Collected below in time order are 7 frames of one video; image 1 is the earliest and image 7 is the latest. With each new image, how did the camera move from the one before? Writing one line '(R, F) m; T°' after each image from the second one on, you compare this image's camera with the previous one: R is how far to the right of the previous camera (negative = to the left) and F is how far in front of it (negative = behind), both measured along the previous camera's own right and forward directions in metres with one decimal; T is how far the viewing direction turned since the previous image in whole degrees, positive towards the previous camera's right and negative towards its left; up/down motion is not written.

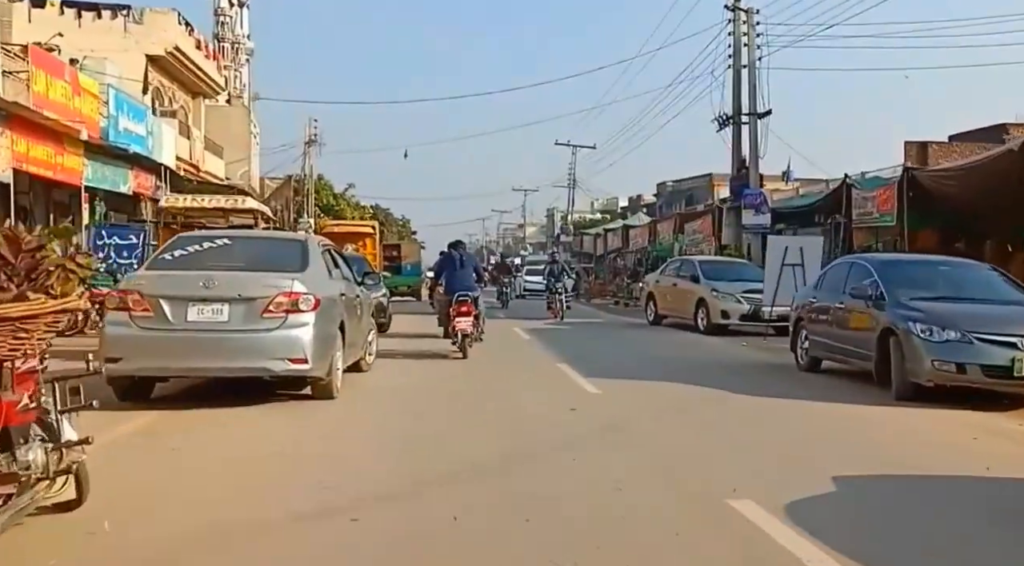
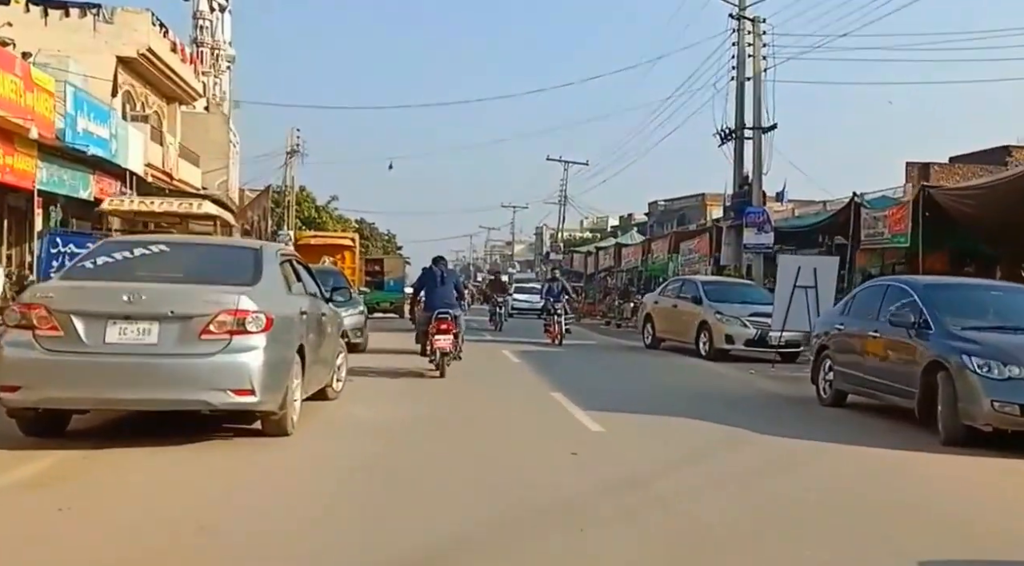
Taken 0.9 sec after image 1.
(0.0, +1.6) m; +1°
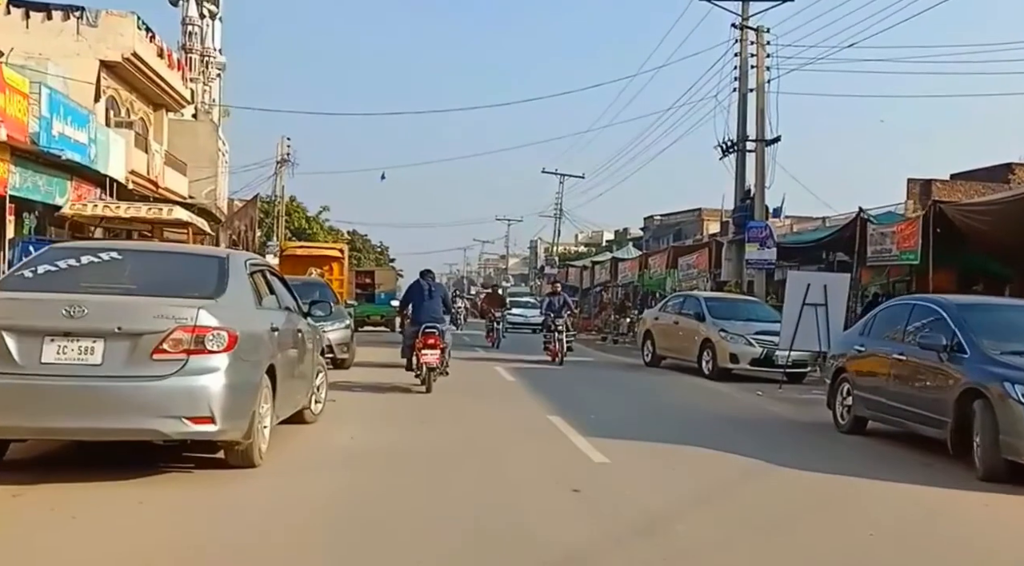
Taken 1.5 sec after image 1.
(0.0, +0.9) m; 0°
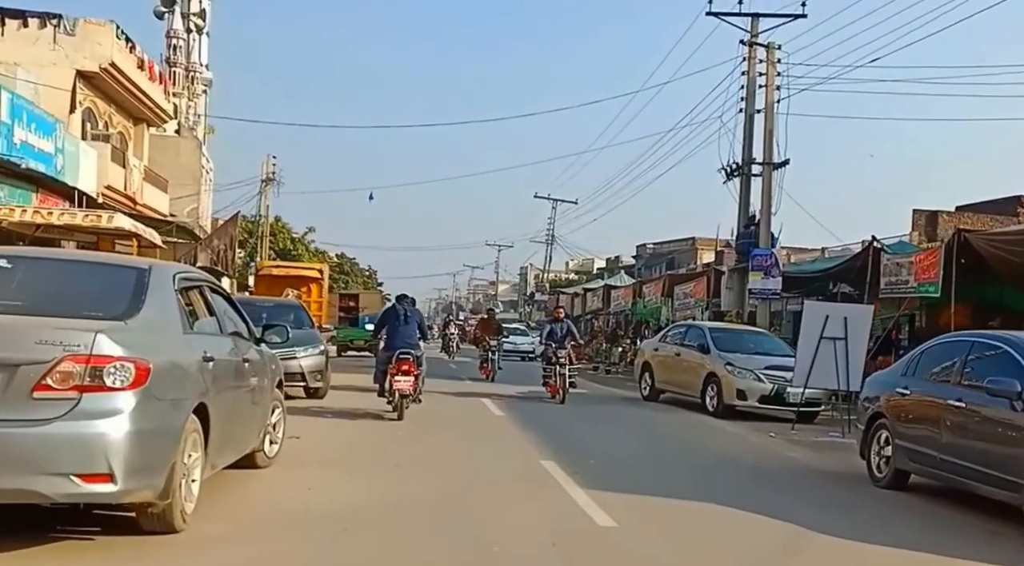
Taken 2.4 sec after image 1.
(0.0, +1.5) m; +1°
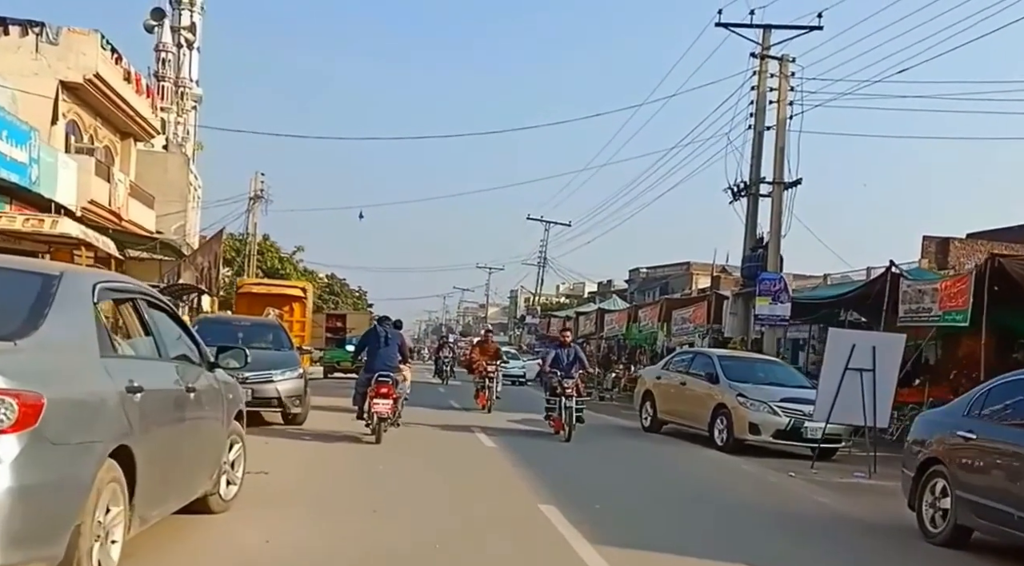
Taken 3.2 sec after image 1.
(-0.1, +1.3) m; 0°
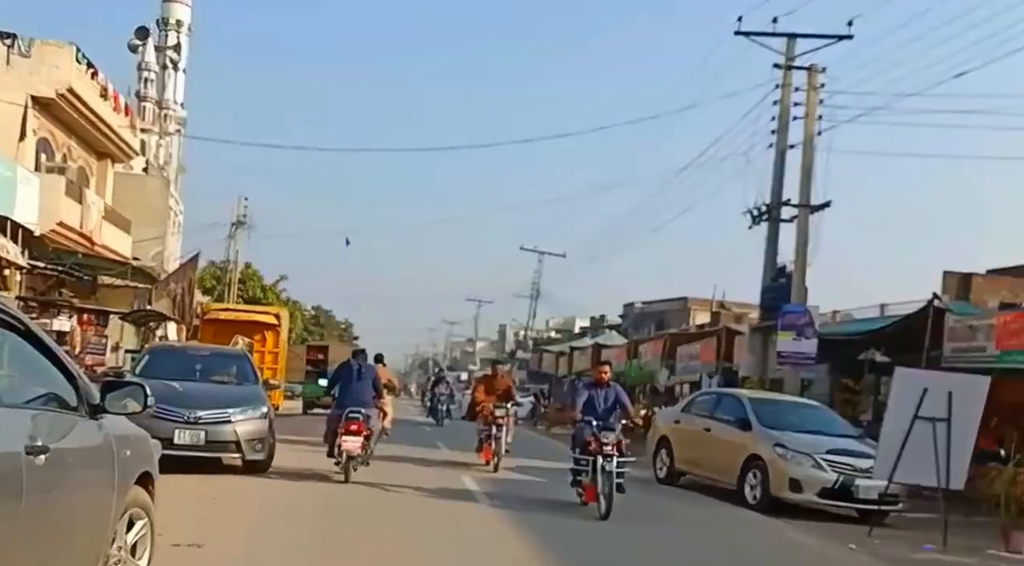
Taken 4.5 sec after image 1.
(-0.2, +2.2) m; +1°
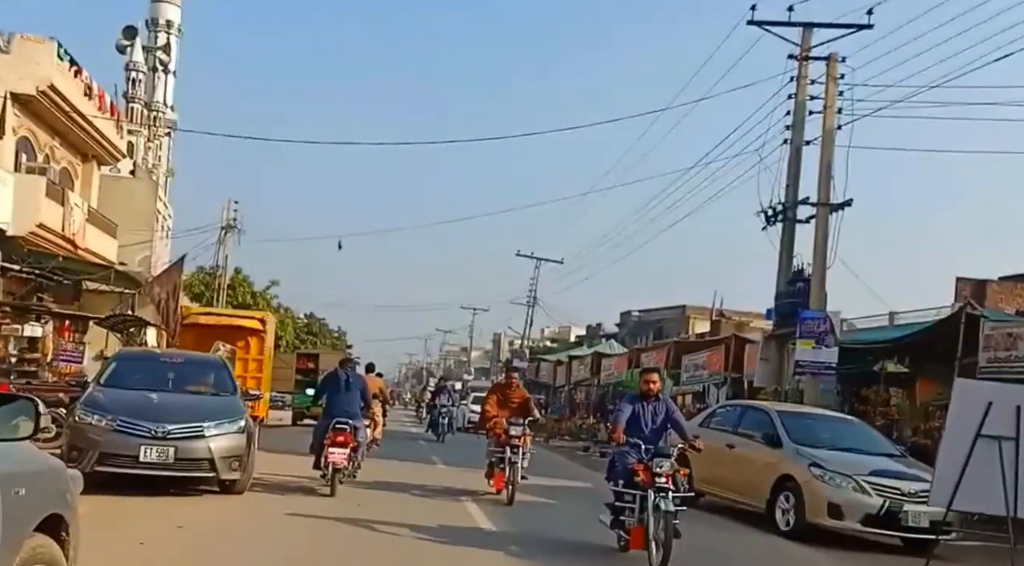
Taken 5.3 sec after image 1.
(-0.1, +1.3) m; 0°
